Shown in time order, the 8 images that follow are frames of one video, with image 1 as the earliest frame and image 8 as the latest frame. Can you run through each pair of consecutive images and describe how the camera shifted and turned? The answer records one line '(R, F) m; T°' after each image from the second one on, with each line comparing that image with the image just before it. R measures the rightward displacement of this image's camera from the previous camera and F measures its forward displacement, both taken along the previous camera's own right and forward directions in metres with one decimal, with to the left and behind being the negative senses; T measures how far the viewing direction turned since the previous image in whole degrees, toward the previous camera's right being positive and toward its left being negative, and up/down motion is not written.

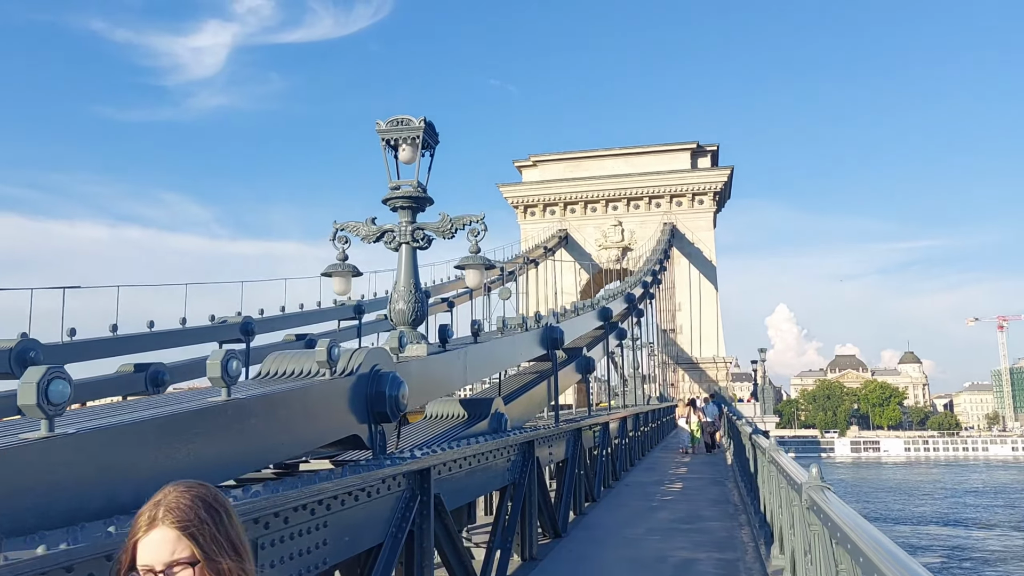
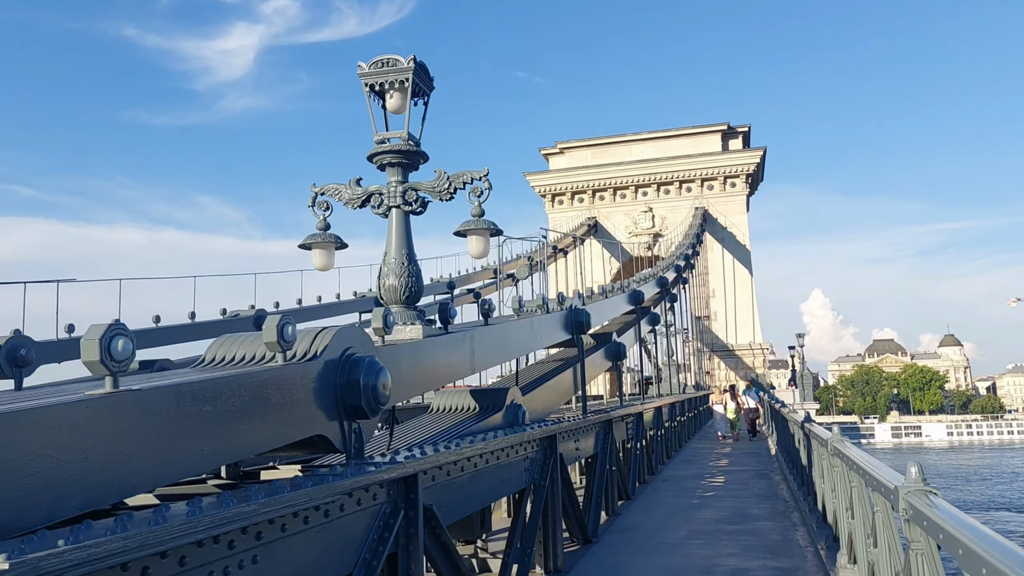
(+0.1, +0.9) m; -2°
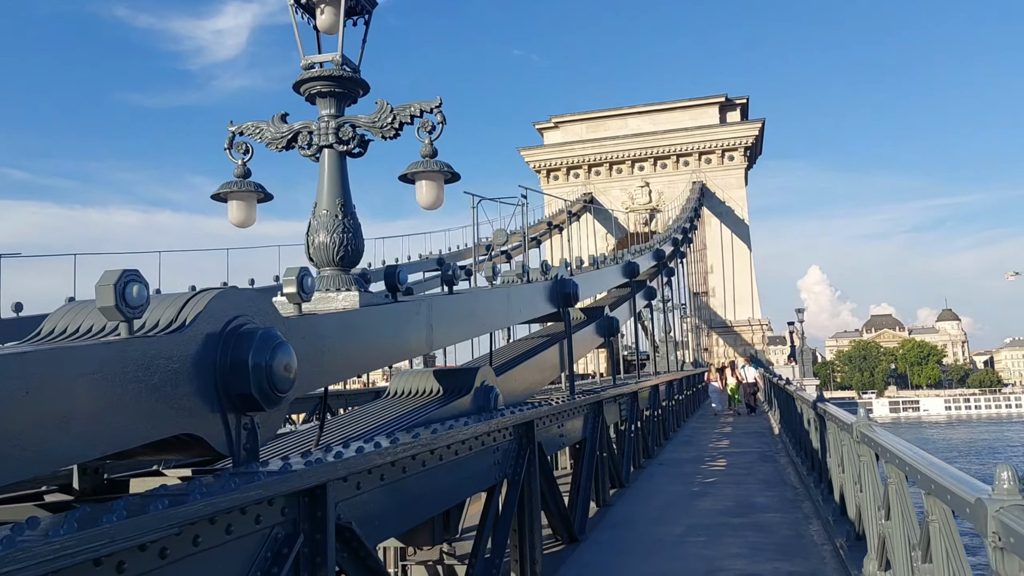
(+0.2, +0.9) m; 0°
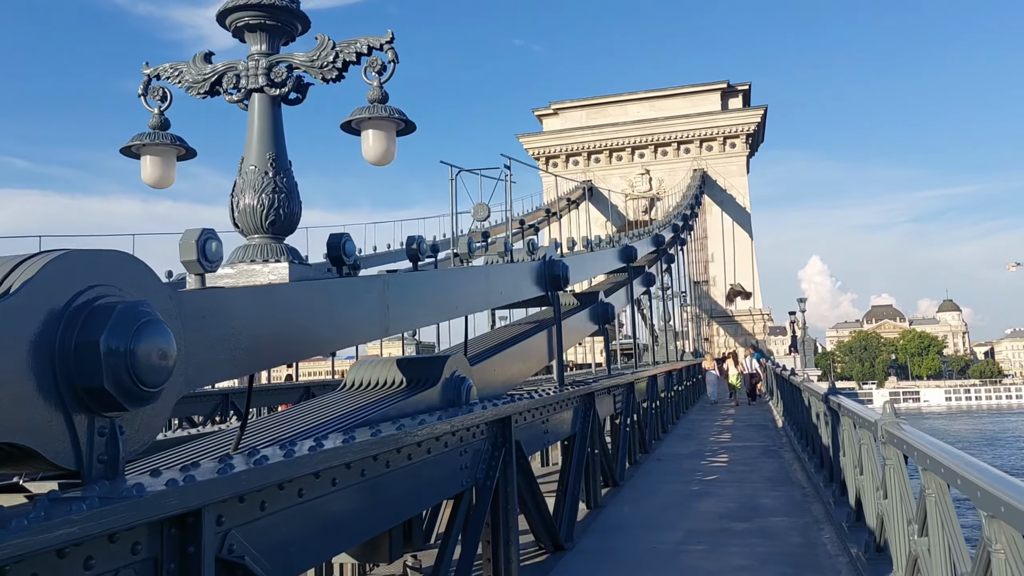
(+0.1, +0.6) m; 0°
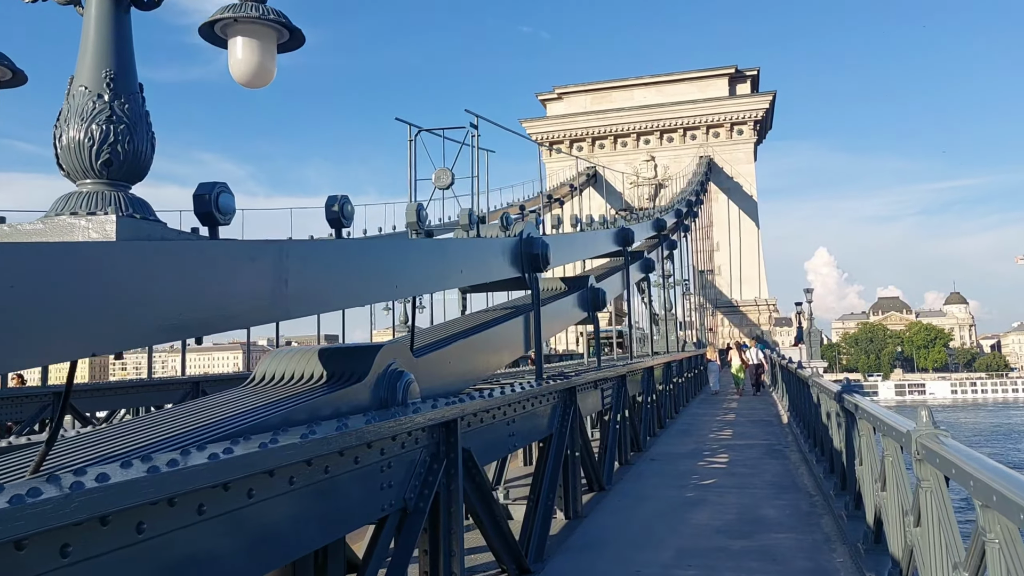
(+0.3, +0.8) m; 0°
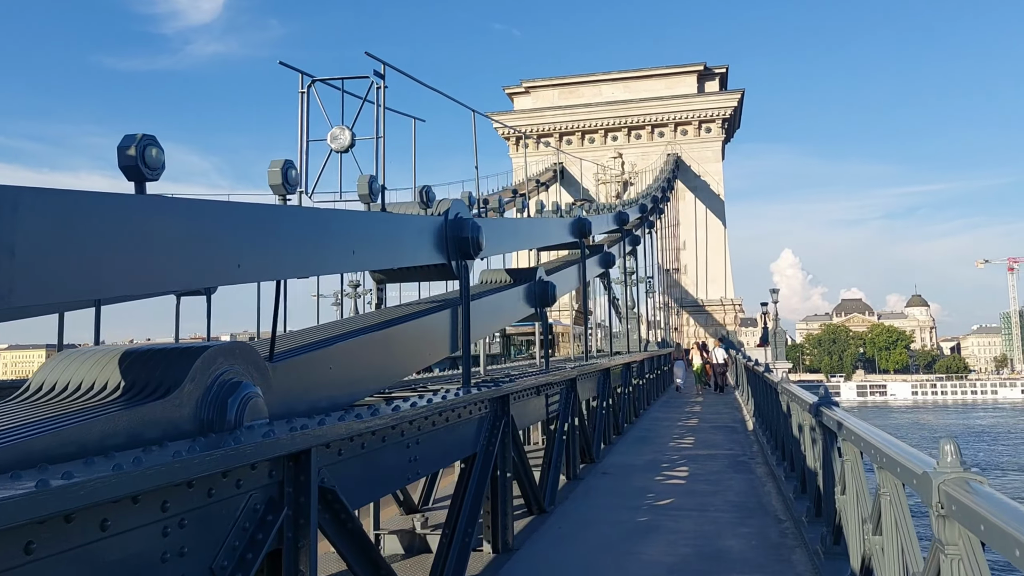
(+0.3, +1.0) m; +2°
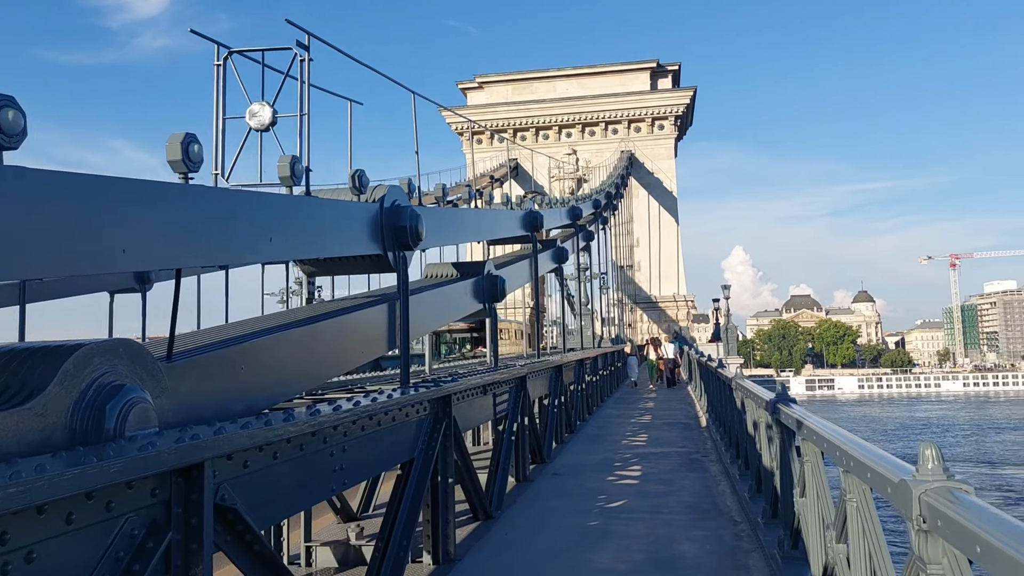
(+0.1, +0.3) m; +3°
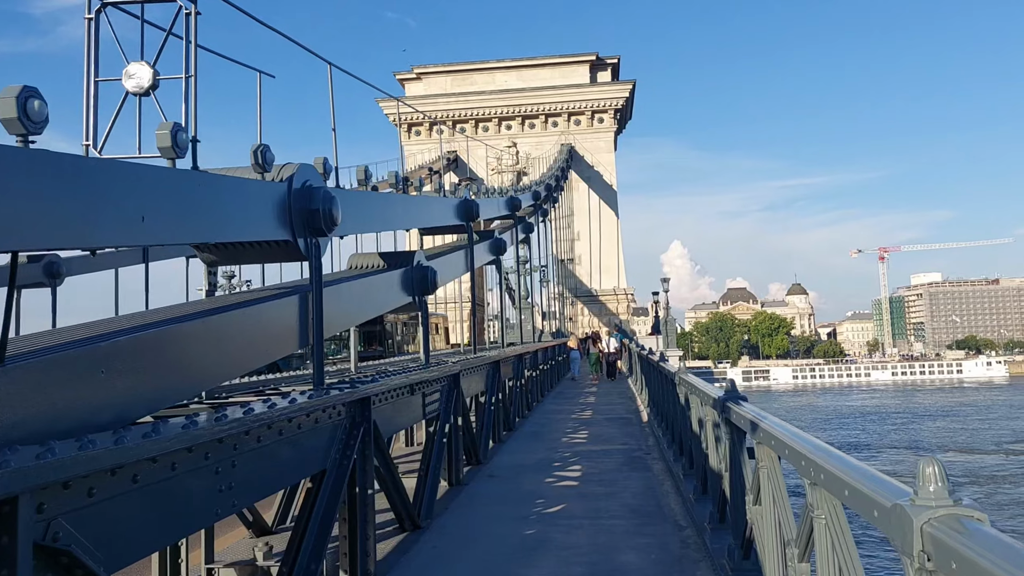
(+0.1, +0.5) m; +4°
